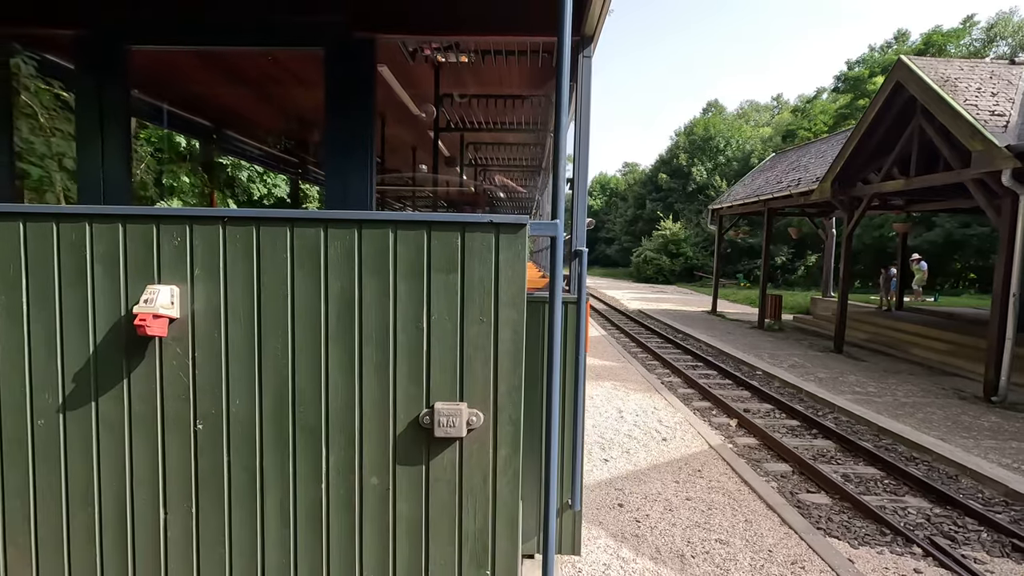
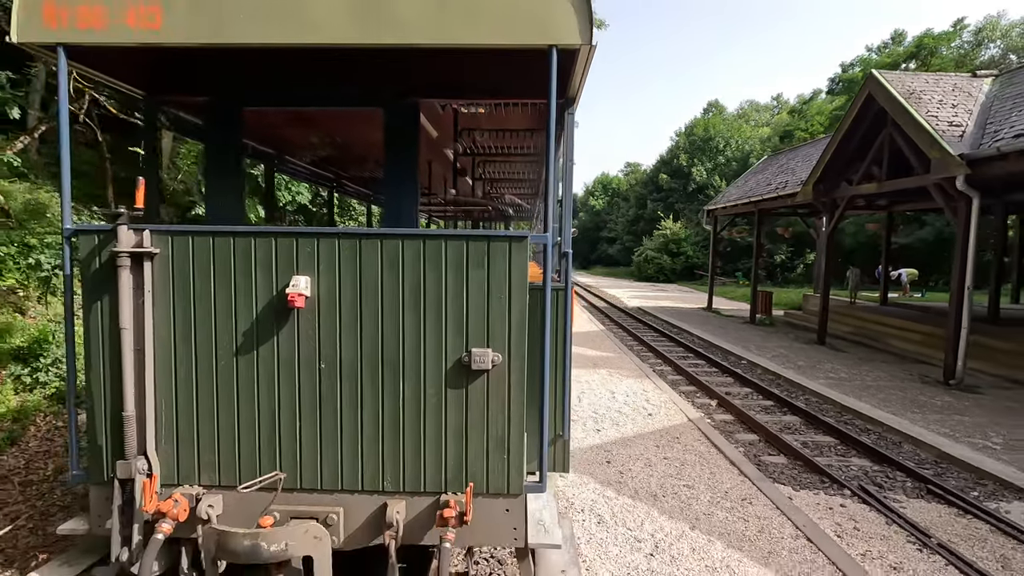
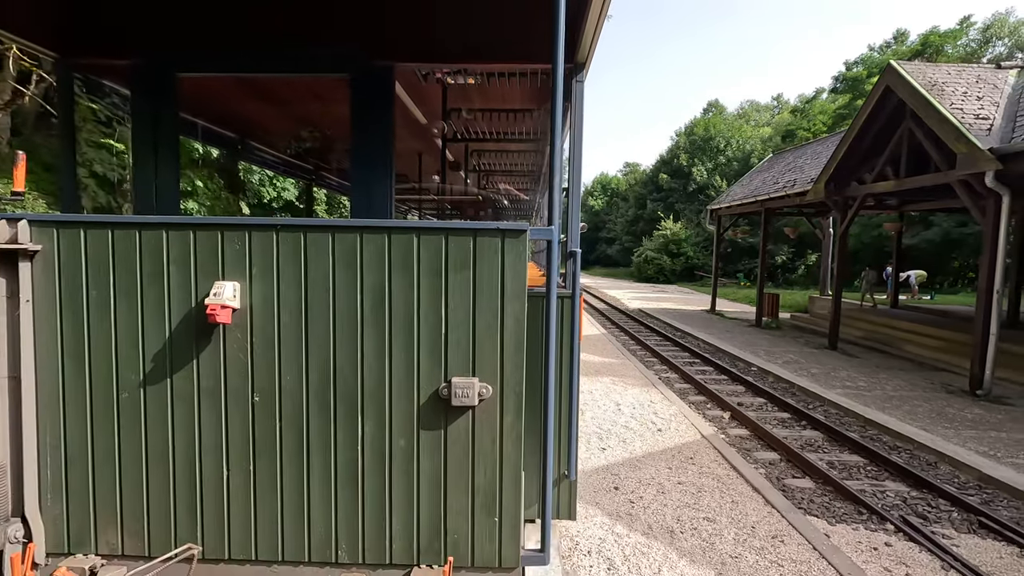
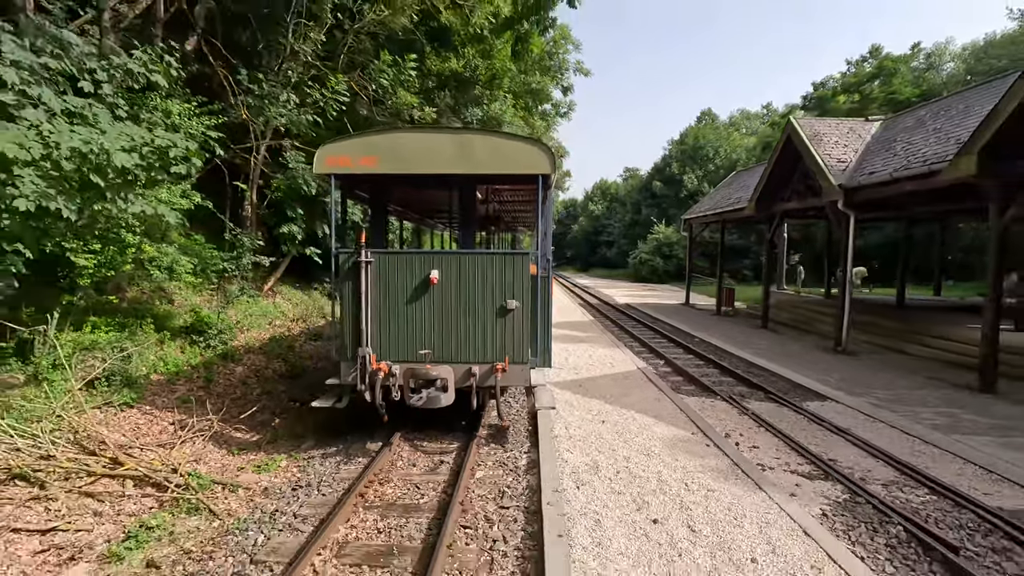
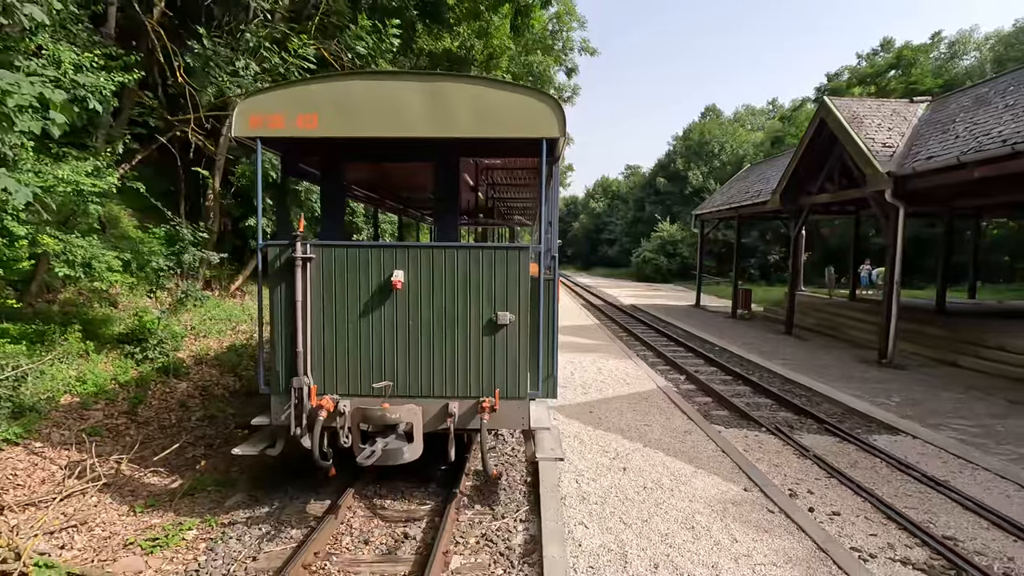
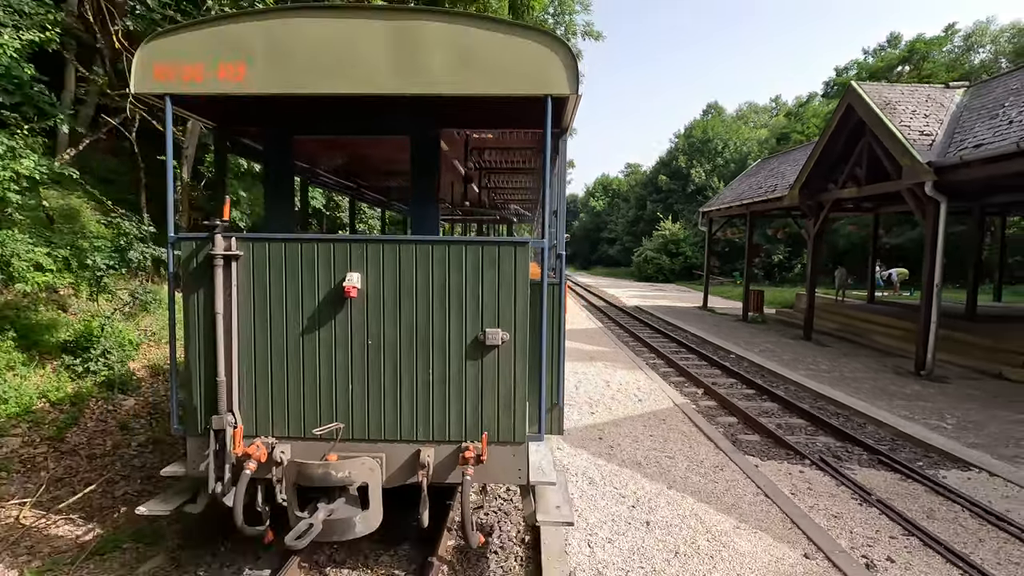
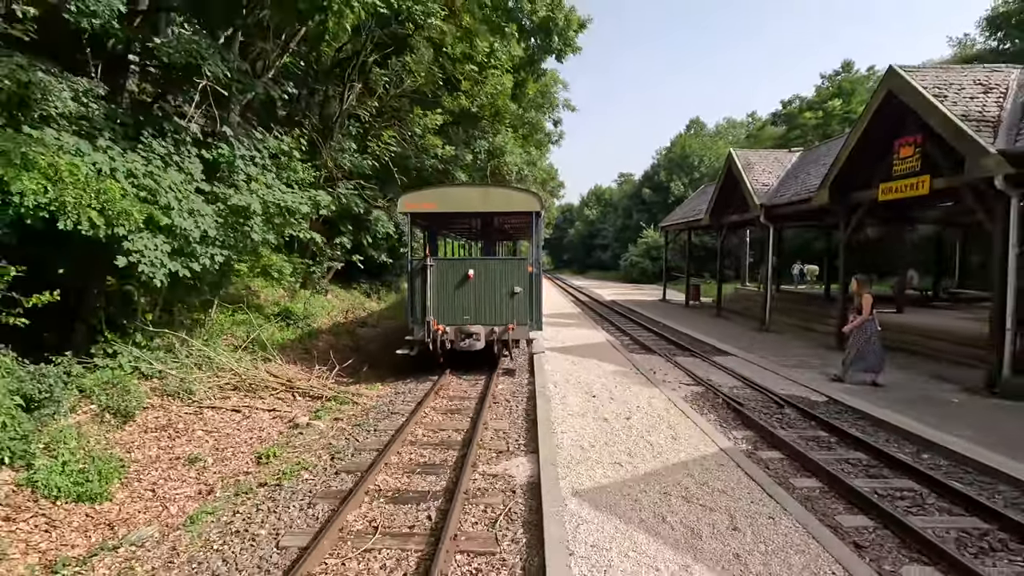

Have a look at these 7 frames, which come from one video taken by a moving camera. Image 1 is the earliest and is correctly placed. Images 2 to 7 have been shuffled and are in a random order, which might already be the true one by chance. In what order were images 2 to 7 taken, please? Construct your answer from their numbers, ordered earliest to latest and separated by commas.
3, 2, 6, 5, 4, 7
